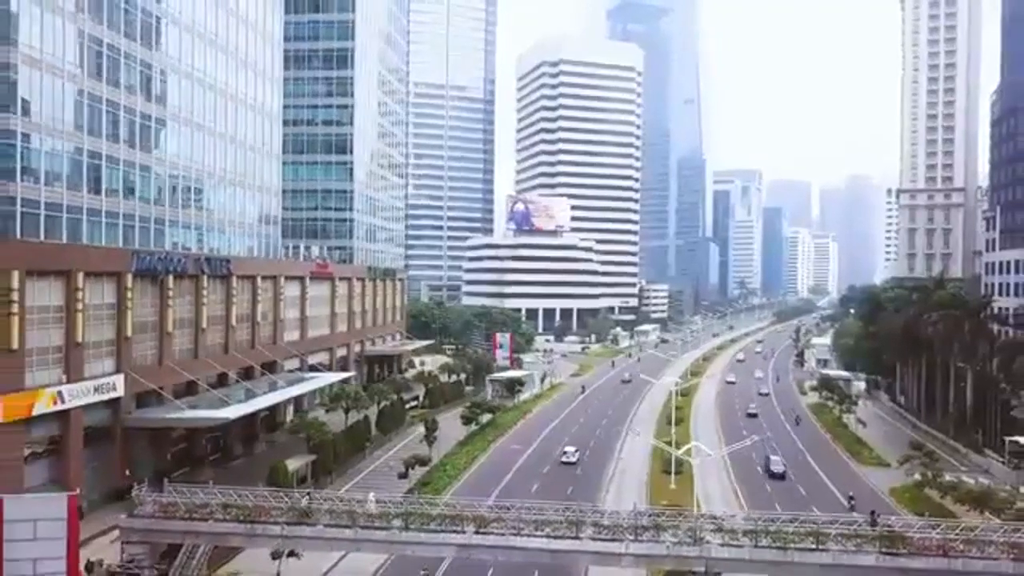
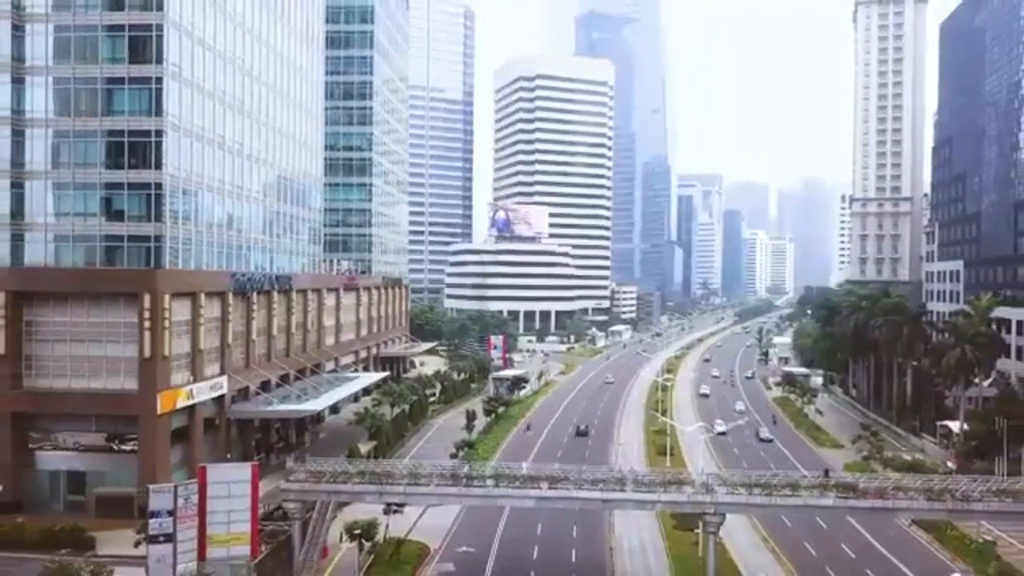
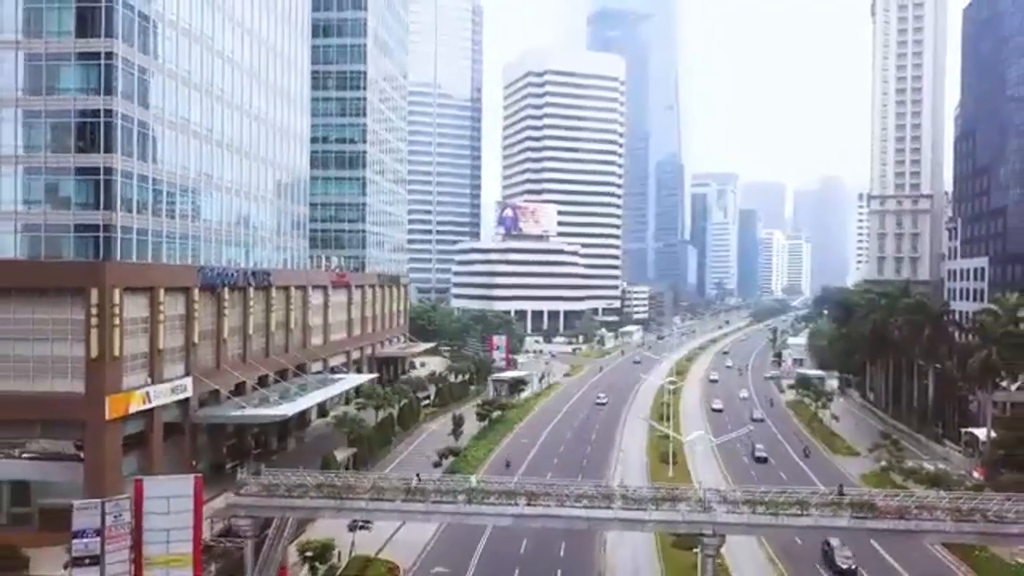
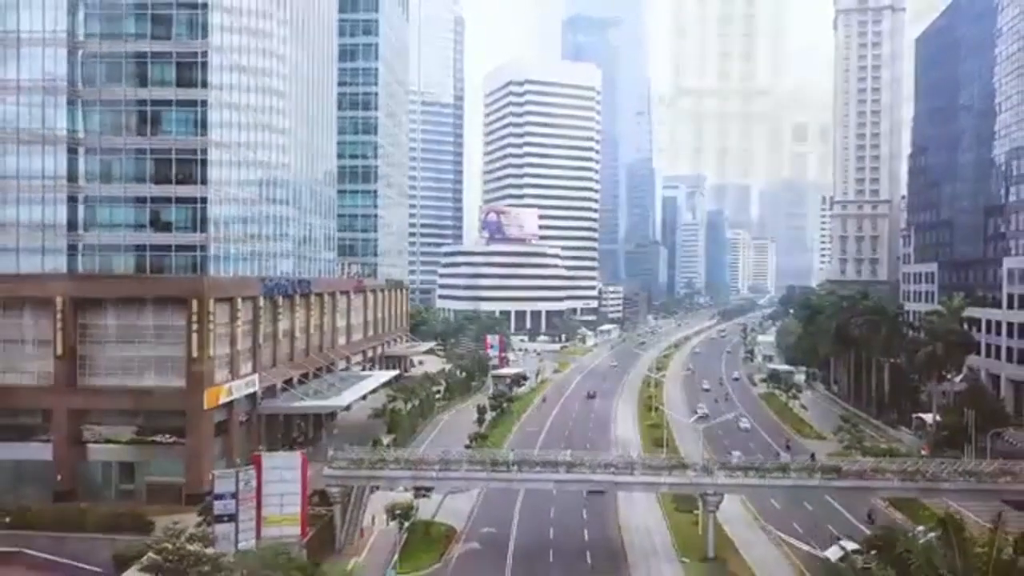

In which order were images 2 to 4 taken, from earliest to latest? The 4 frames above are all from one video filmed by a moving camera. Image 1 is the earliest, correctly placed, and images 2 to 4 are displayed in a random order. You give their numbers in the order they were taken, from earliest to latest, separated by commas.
3, 2, 4
